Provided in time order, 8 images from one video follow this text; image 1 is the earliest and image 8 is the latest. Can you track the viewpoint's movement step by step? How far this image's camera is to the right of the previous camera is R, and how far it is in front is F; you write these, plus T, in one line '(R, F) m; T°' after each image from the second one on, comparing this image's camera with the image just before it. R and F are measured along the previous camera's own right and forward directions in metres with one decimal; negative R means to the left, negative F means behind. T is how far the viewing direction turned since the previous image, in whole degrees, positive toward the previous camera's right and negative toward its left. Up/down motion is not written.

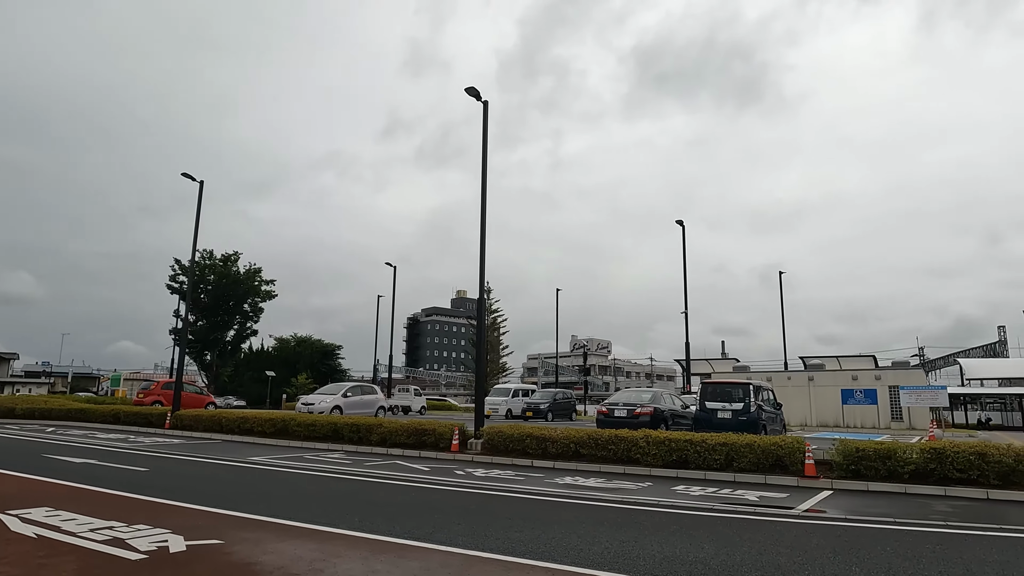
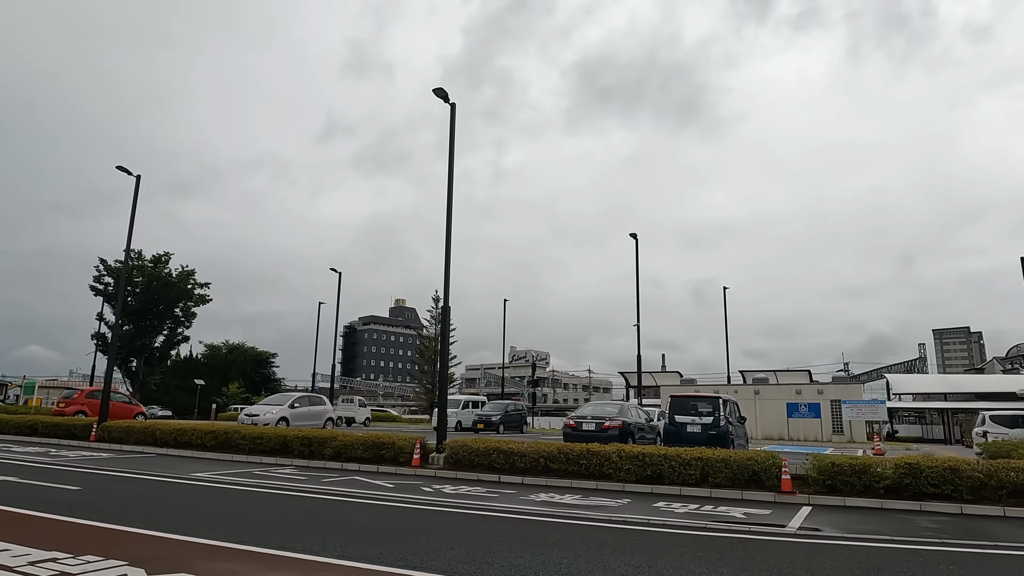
(-0.7, +0.5) m; +5°
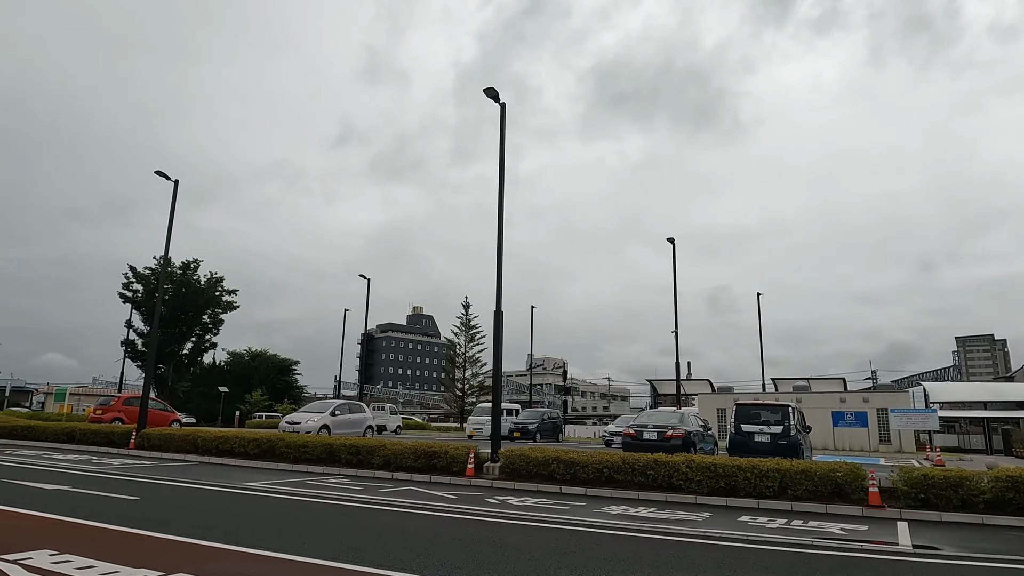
(-1.0, +0.4) m; -1°
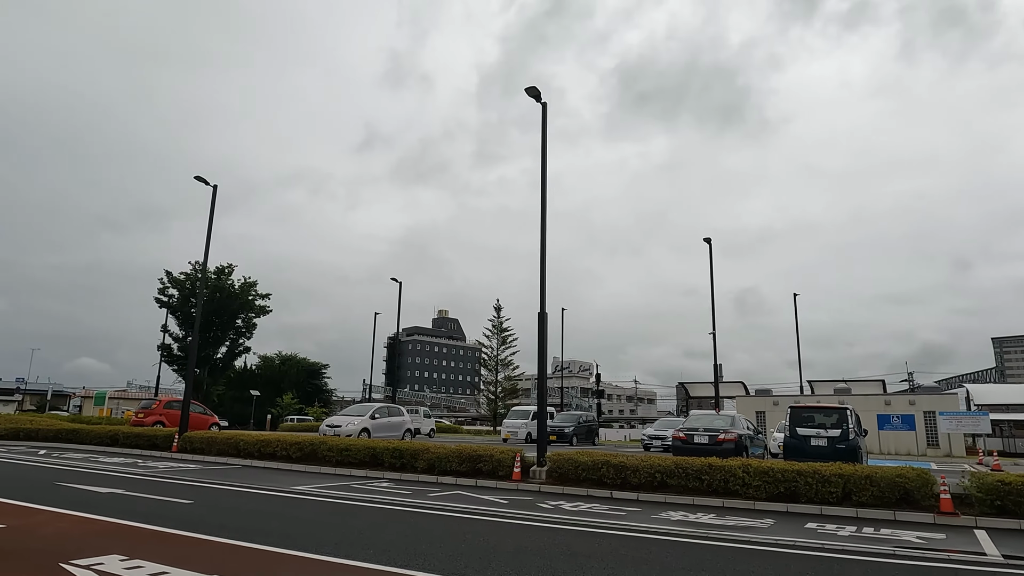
(-0.5, +0.2) m; -2°
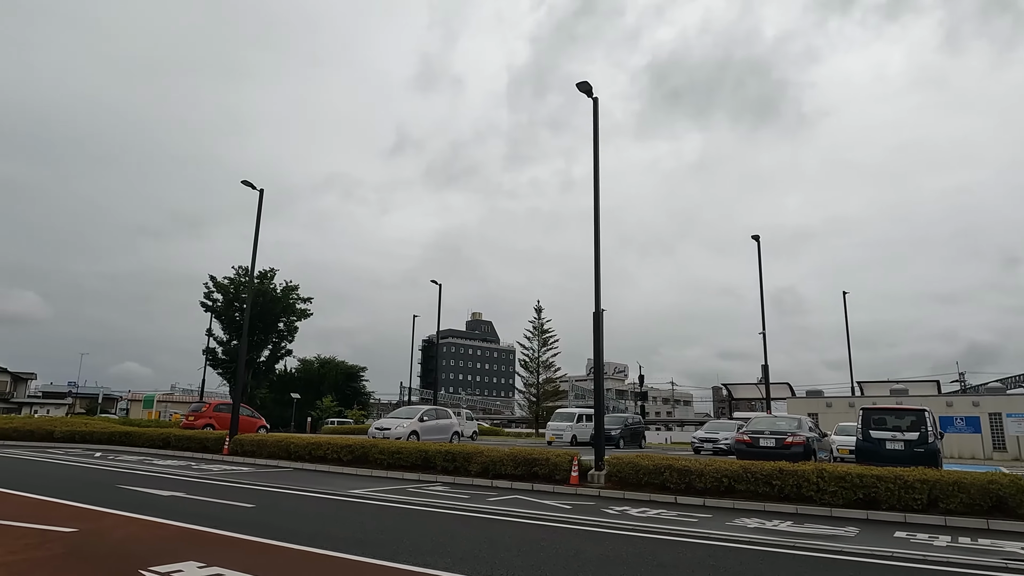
(-0.5, +0.3) m; -3°
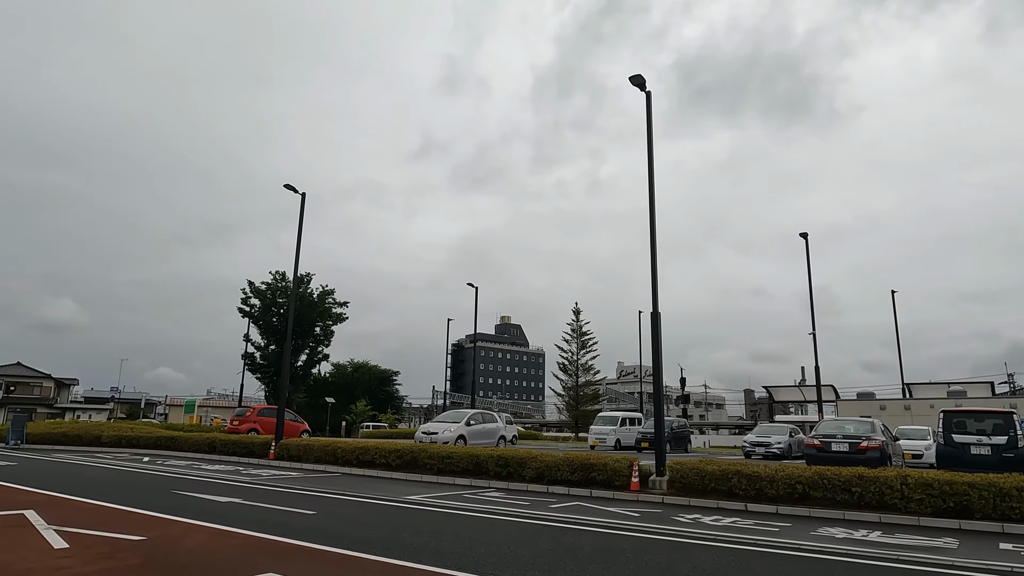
(-0.6, +0.4) m; -2°
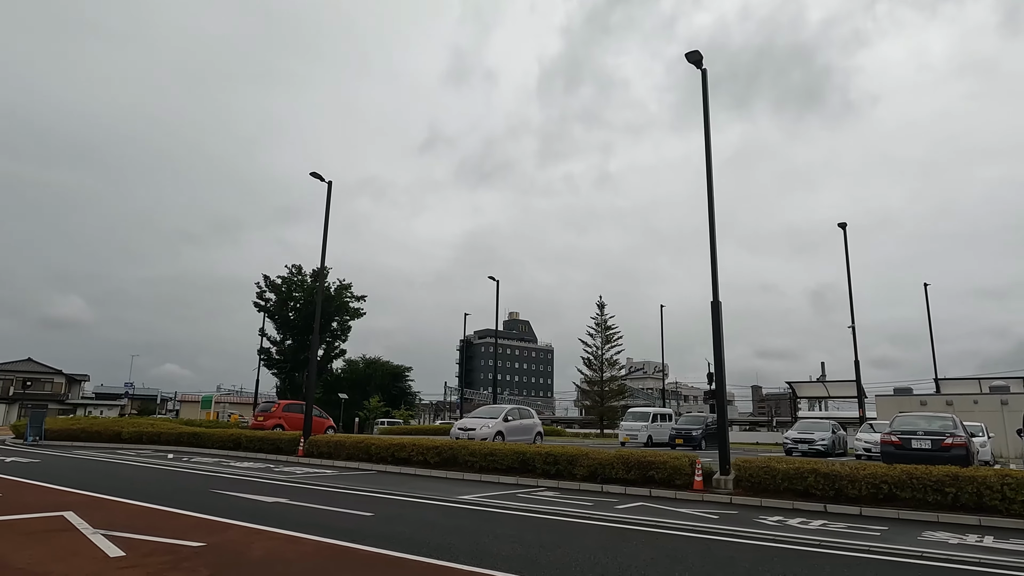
(-1.0, +0.8) m; 0°
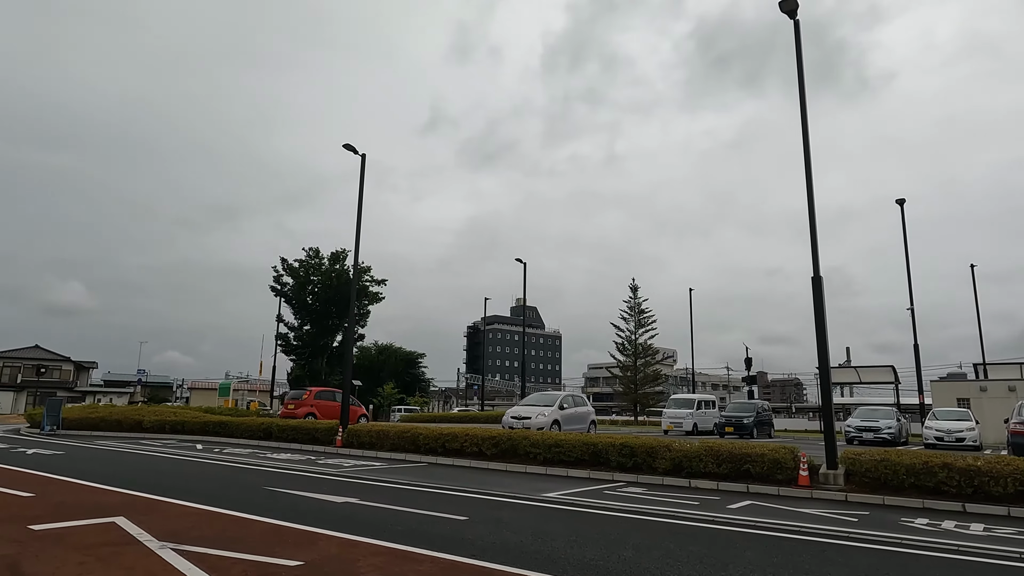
(-1.5, +1.3) m; 0°
